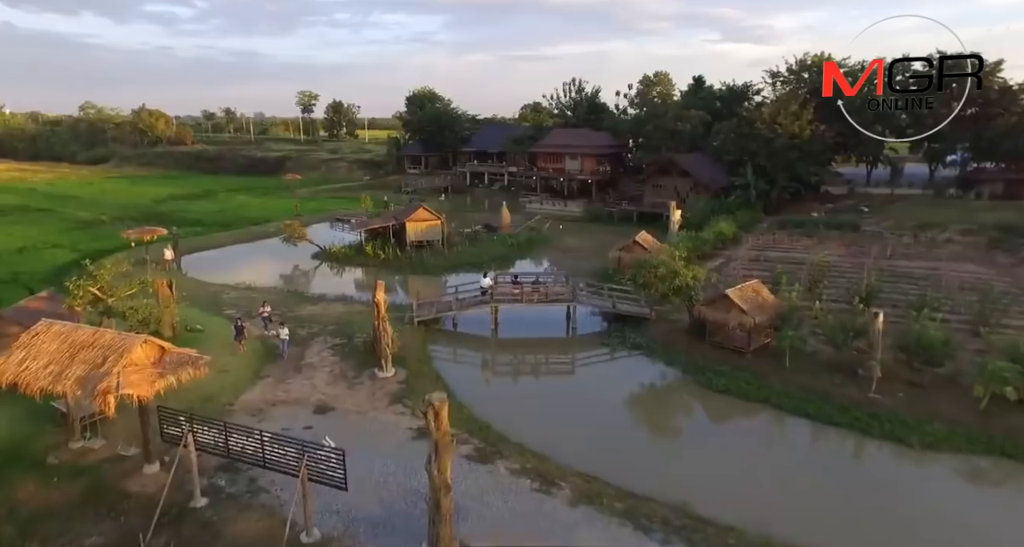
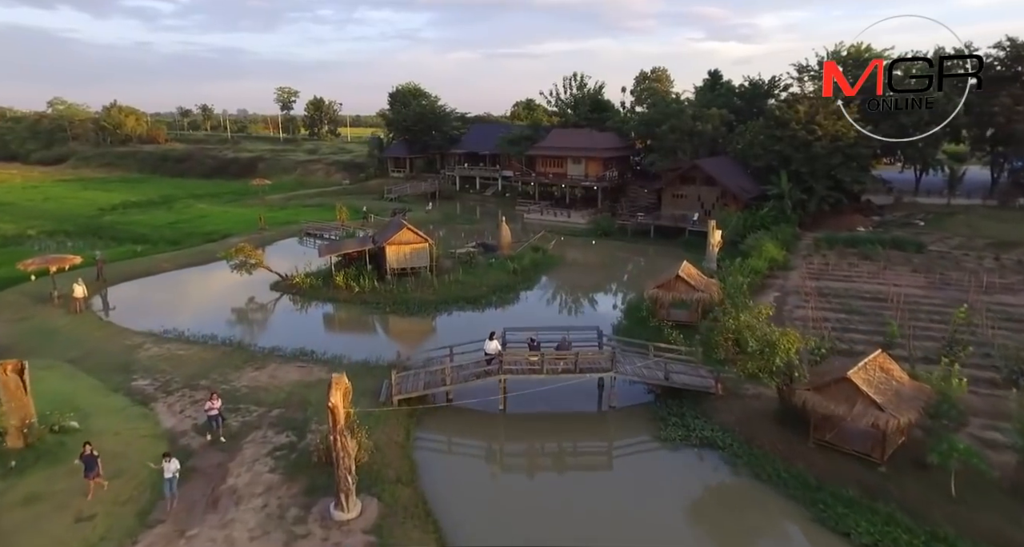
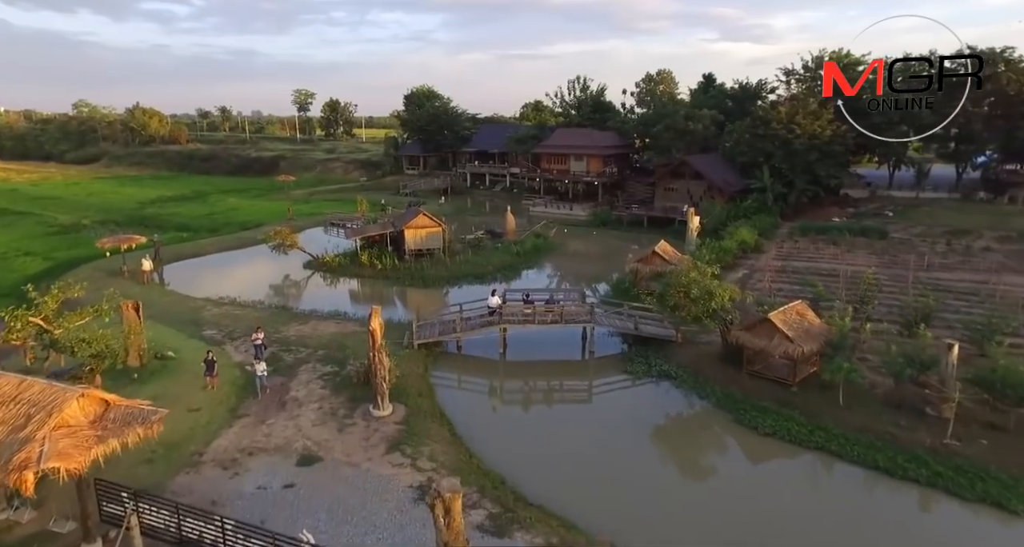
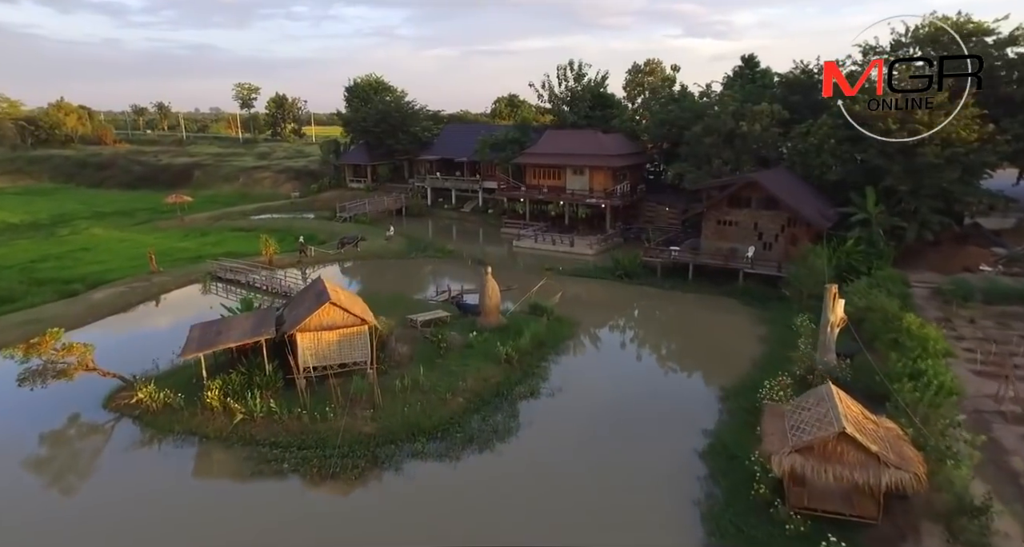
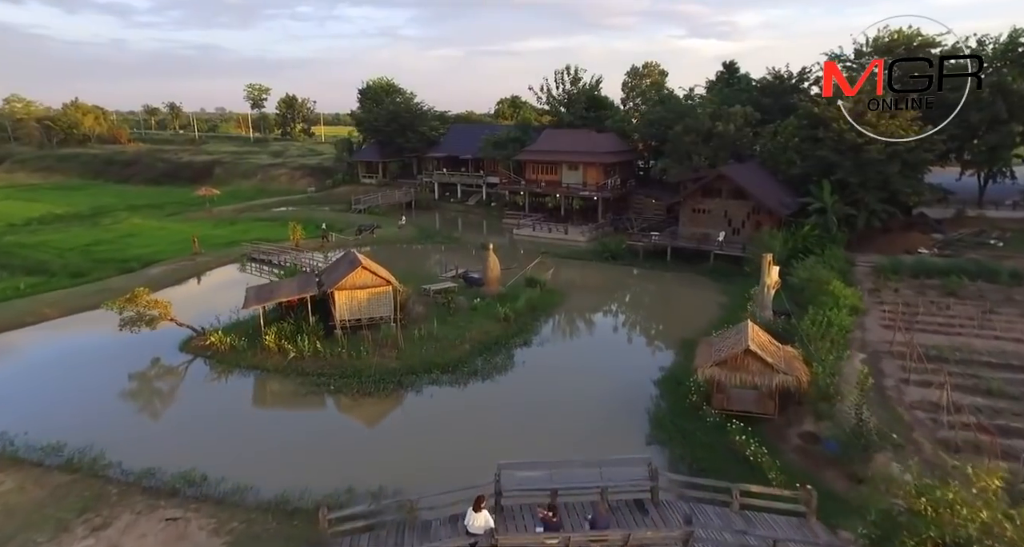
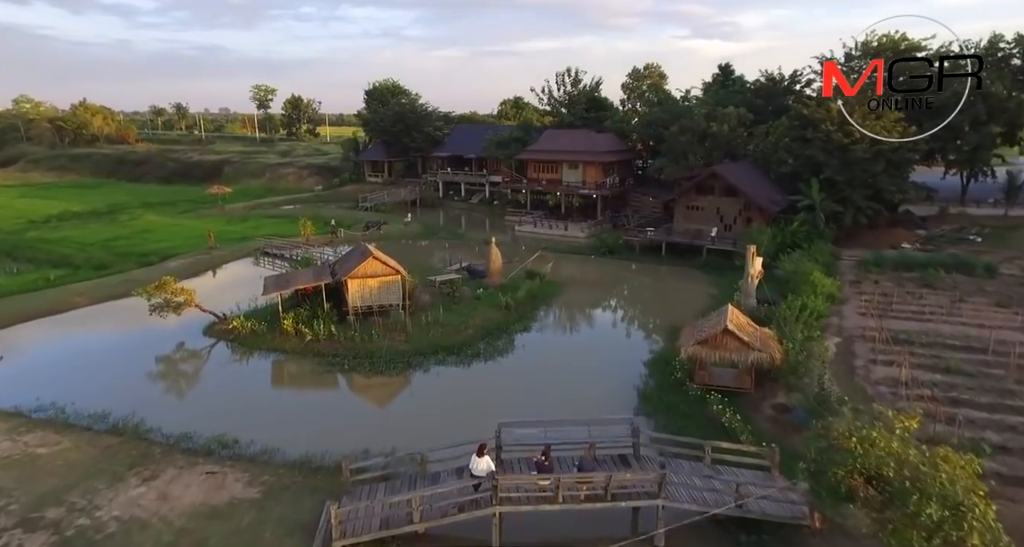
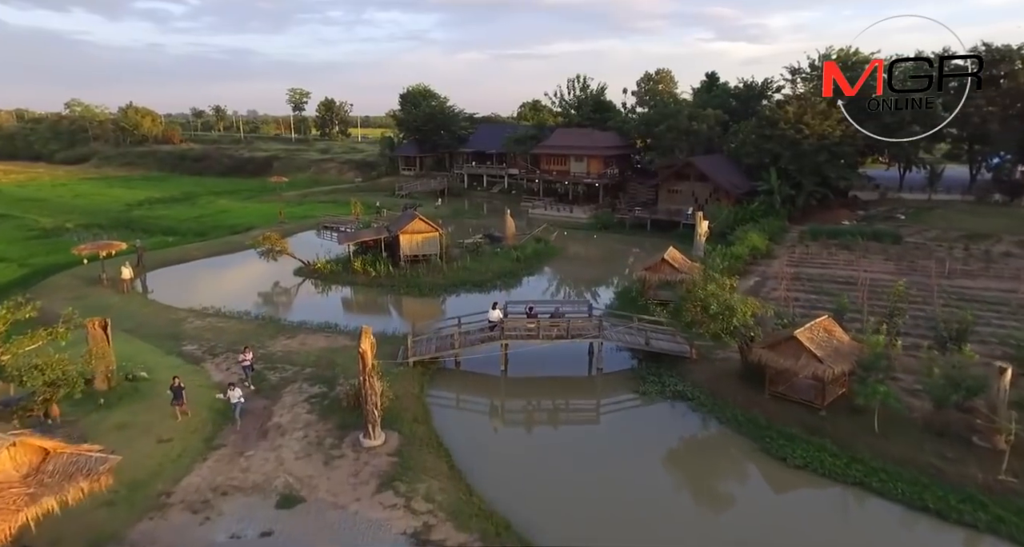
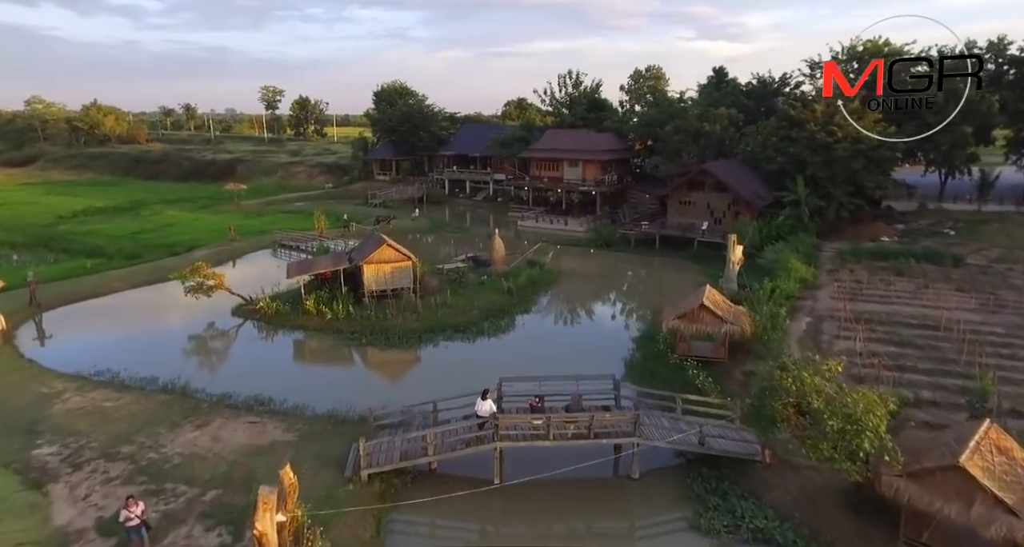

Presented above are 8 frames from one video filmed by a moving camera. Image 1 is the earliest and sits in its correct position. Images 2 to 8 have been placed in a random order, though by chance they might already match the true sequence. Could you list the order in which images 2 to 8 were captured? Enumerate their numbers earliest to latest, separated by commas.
3, 7, 2, 8, 6, 5, 4
